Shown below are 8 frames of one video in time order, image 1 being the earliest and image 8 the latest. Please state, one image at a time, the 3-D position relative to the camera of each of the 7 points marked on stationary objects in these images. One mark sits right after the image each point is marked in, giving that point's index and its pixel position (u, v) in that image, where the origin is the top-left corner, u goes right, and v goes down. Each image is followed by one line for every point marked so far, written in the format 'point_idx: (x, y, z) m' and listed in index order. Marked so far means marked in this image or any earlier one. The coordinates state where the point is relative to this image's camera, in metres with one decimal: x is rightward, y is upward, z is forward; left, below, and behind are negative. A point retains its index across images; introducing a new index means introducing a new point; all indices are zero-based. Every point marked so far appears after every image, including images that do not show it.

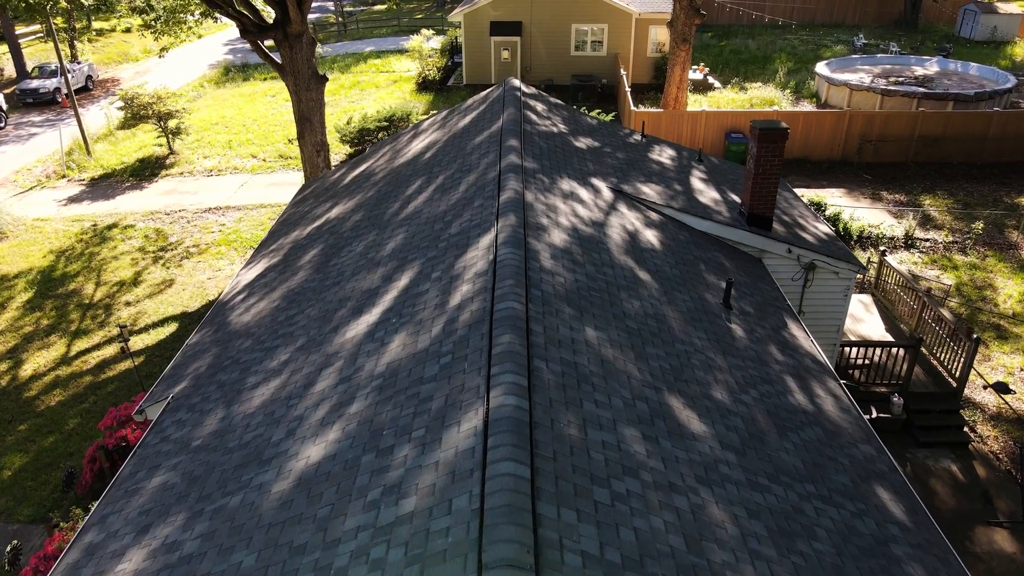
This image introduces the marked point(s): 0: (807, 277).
0: (+4.3, +0.2, +10.9) m
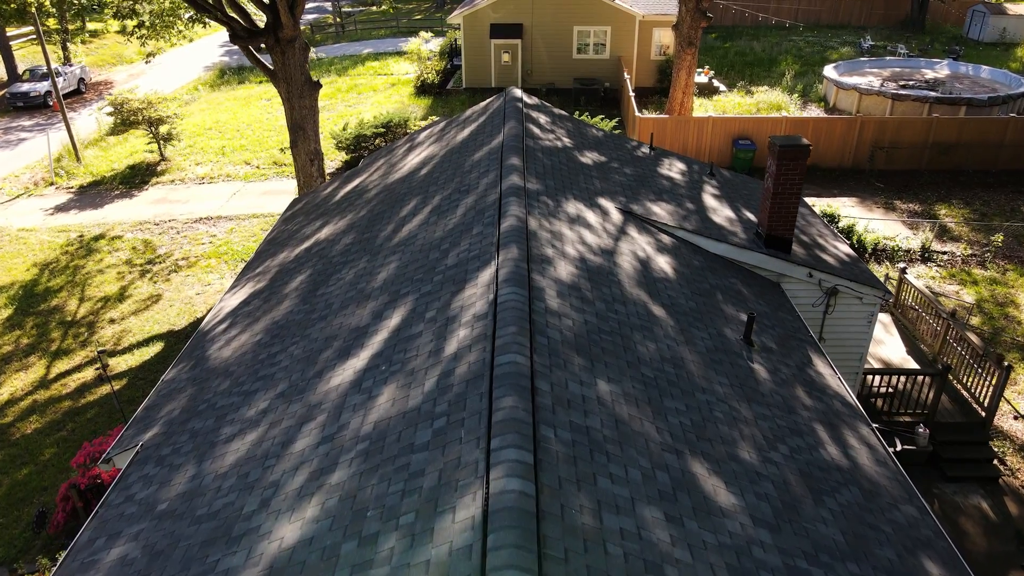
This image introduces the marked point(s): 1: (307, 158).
0: (+4.3, -0.2, +10.2) m
1: (-5.1, +3.2, +18.7) m
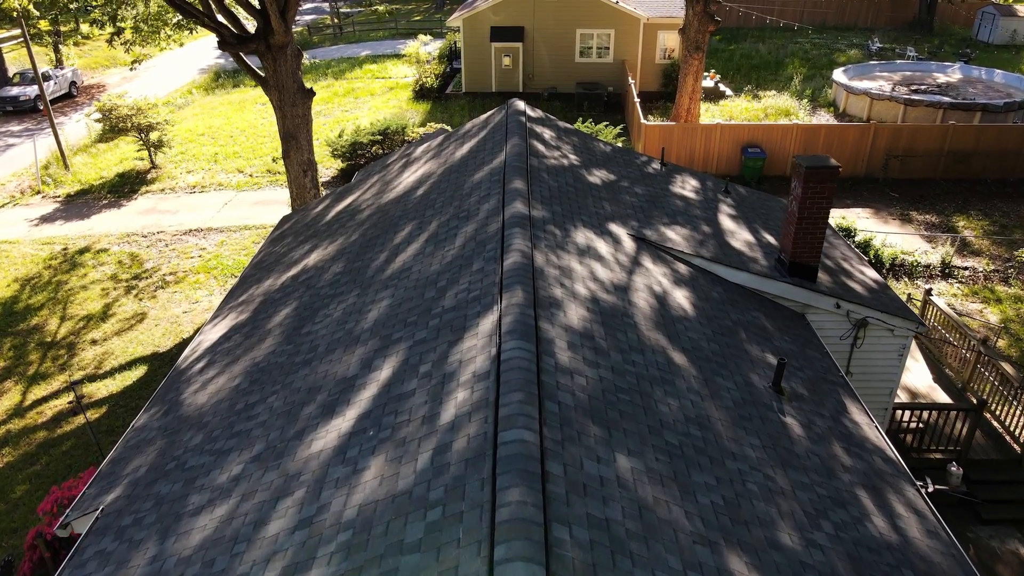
0: (+4.4, -0.6, +9.4) m
1: (-5.1, +2.9, +17.9) m
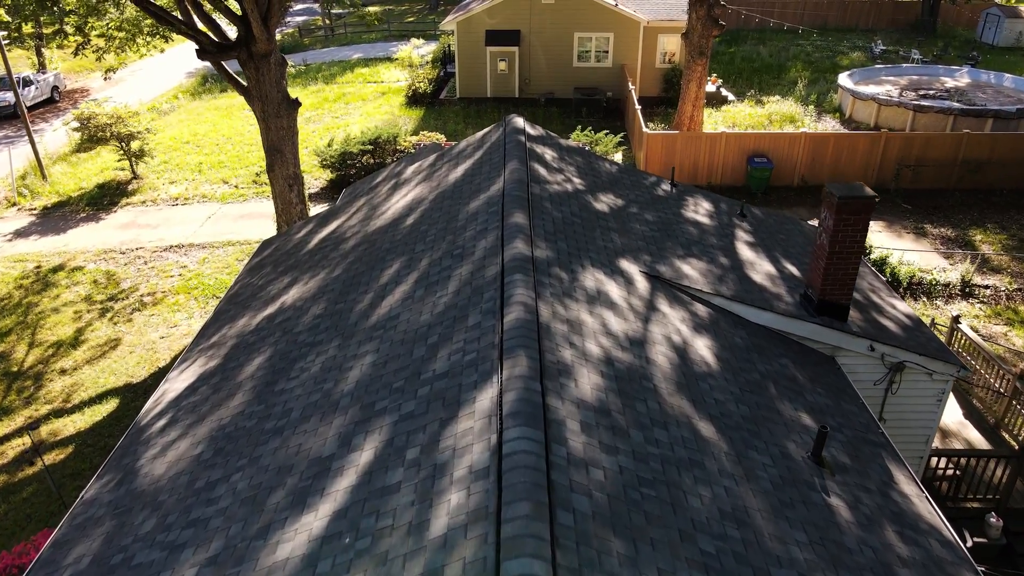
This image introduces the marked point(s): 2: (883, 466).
0: (+4.4, -1.1, +8.6) m
1: (-5.1, +2.4, +17.0) m
2: (+3.3, -1.6, +6.6) m
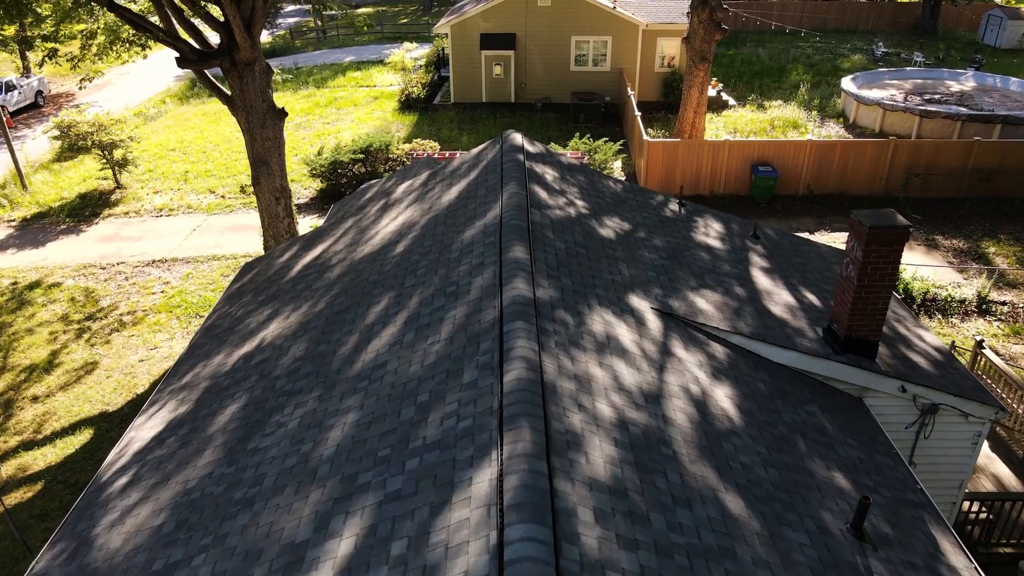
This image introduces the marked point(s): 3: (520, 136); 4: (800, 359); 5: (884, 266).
0: (+4.4, -1.4, +7.9) m
1: (-5.2, +2.0, +16.2) m
2: (+3.3, -1.9, +5.9) m
3: (+0.1, +2.0, +9.8) m
4: (+2.9, -0.7, +7.6) m
5: (+3.7, +0.2, +7.4) m
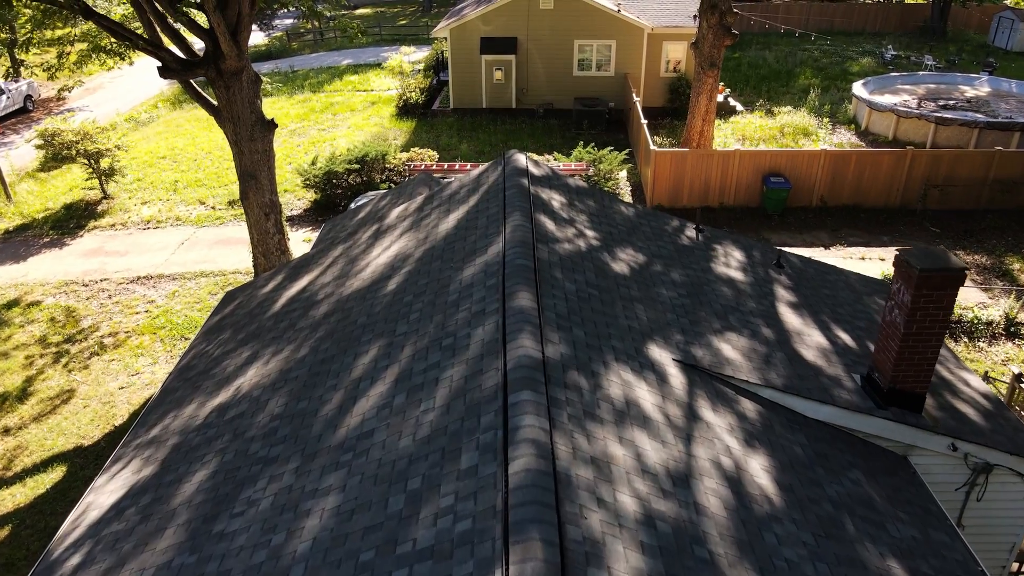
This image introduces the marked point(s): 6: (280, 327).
0: (+4.4, -1.8, +7.1) m
1: (-5.2, +1.6, +15.4) m
2: (+3.3, -2.4, +5.1) m
3: (+0.2, +1.6, +9.0) m
4: (+3.0, -1.2, +6.7) m
5: (+3.7, -0.2, +6.6) m
6: (-2.6, -0.4, +8.3) m
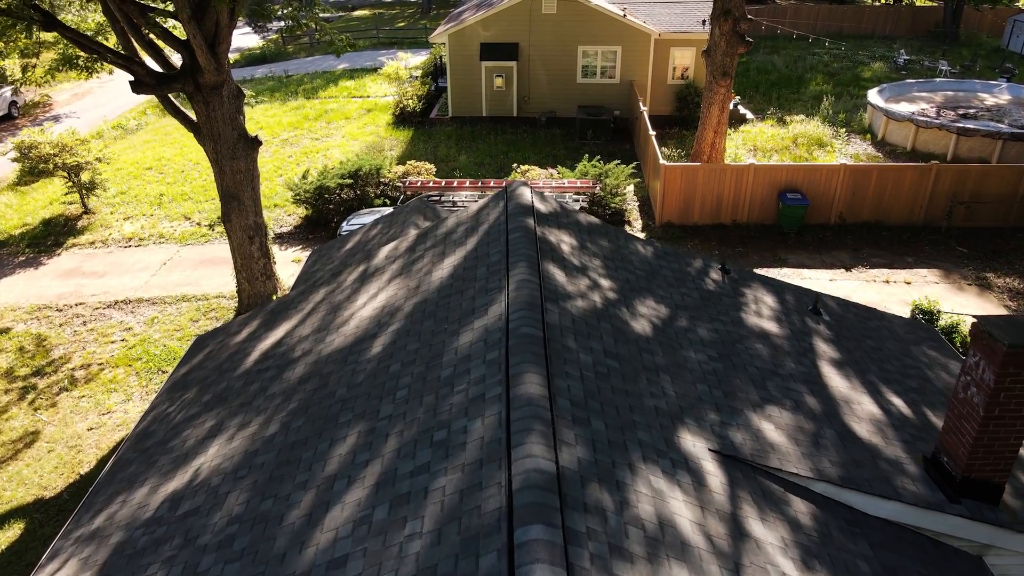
0: (+4.4, -2.4, +6.0) m
1: (-5.1, +1.0, +14.3) m
2: (+3.4, -2.9, +4.1) m
3: (+0.2, +1.0, +7.9) m
4: (+3.0, -1.7, +5.7) m
5: (+3.7, -0.8, +5.5) m
6: (-2.6, -1.0, +7.2) m
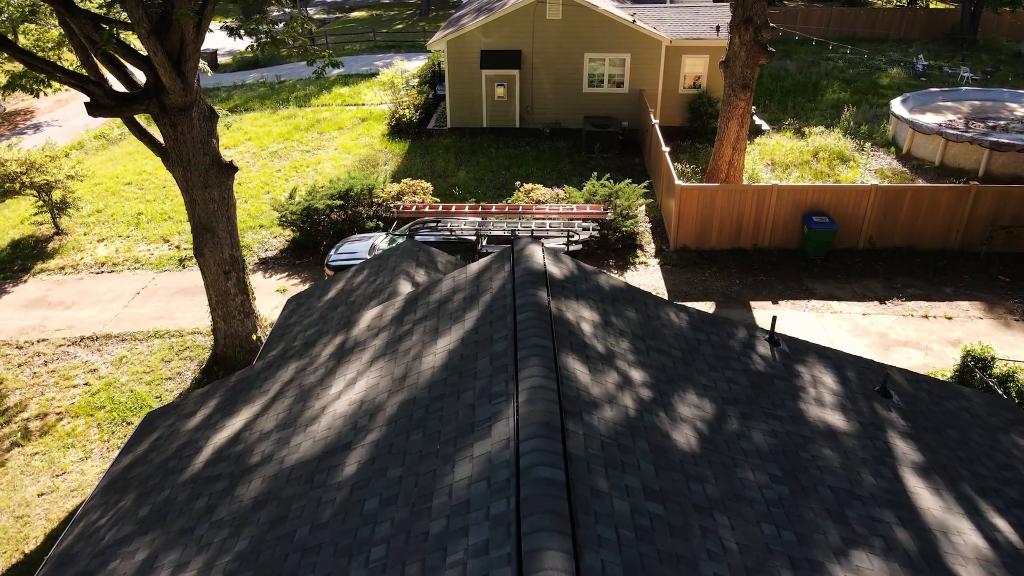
0: (+4.5, -3.1, +4.6) m
1: (-5.1, +0.3, +12.9) m
2: (+3.4, -3.7, +2.6) m
3: (+0.3, +0.3, +6.5) m
4: (+3.1, -2.4, +4.3) m
5: (+3.8, -1.5, +4.1) m
6: (-2.5, -1.7, +5.8) m
